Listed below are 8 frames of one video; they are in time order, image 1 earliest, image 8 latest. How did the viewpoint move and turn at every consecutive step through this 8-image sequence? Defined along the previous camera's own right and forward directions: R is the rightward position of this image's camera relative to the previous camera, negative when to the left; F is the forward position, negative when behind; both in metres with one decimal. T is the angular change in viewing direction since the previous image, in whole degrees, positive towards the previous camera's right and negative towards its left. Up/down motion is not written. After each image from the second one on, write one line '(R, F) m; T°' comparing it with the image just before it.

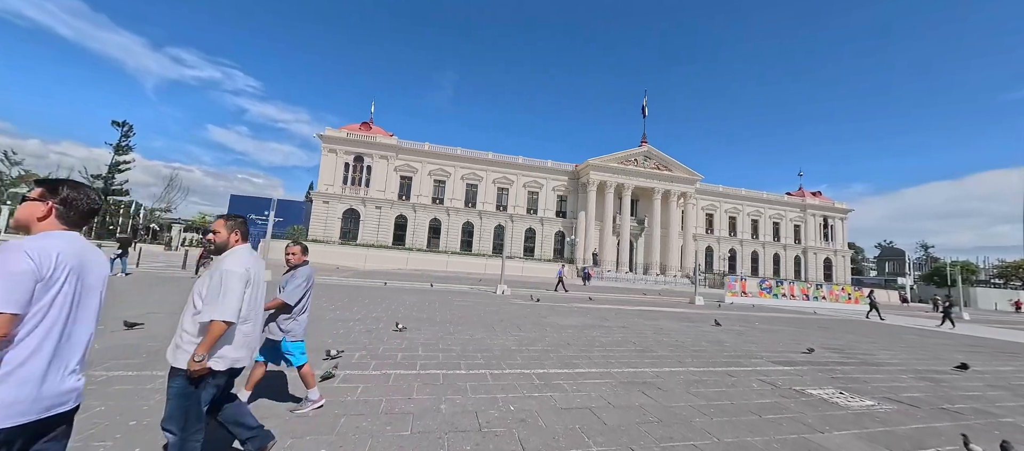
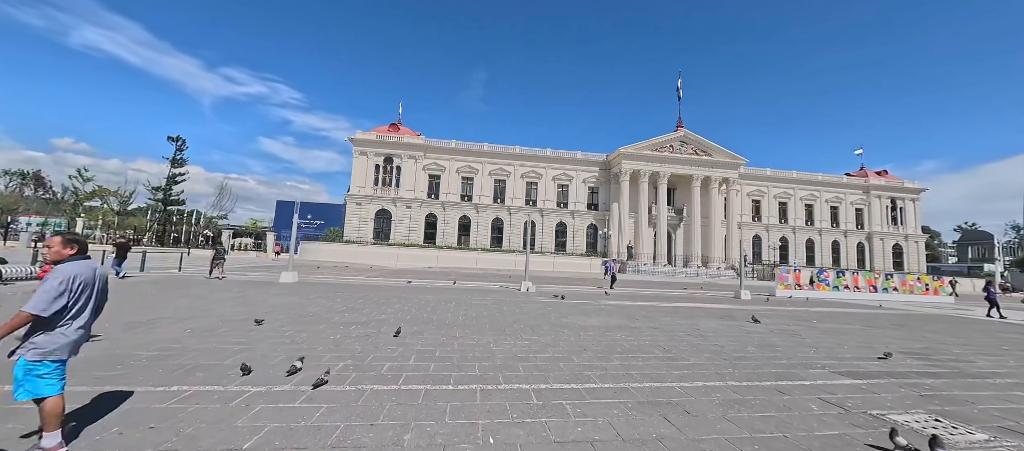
(+0.5, +0.7) m; -6°
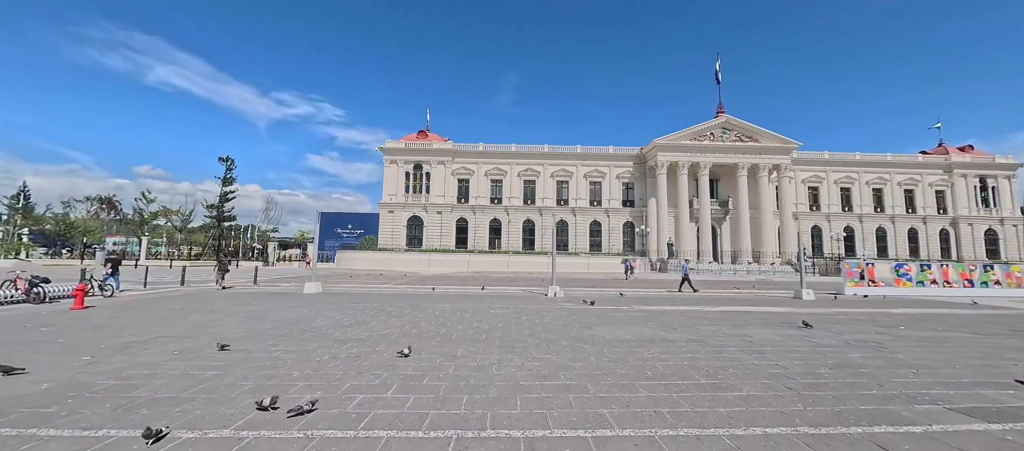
(+0.5, +0.9) m; -6°
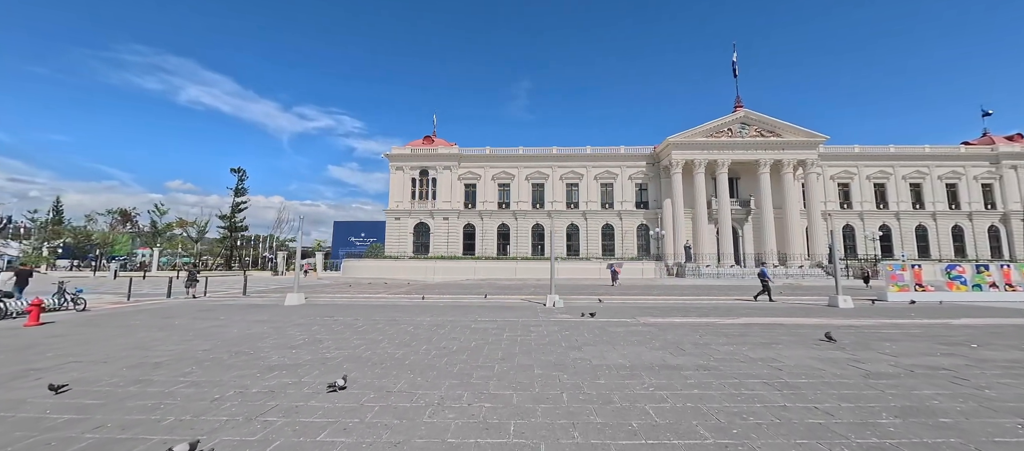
(+0.8, +1.2) m; -3°
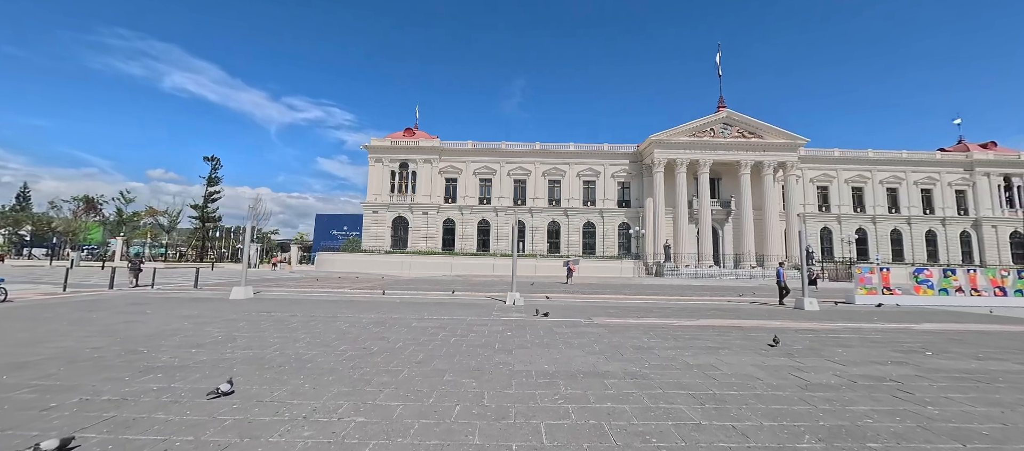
(+1.0, +0.6) m; +2°
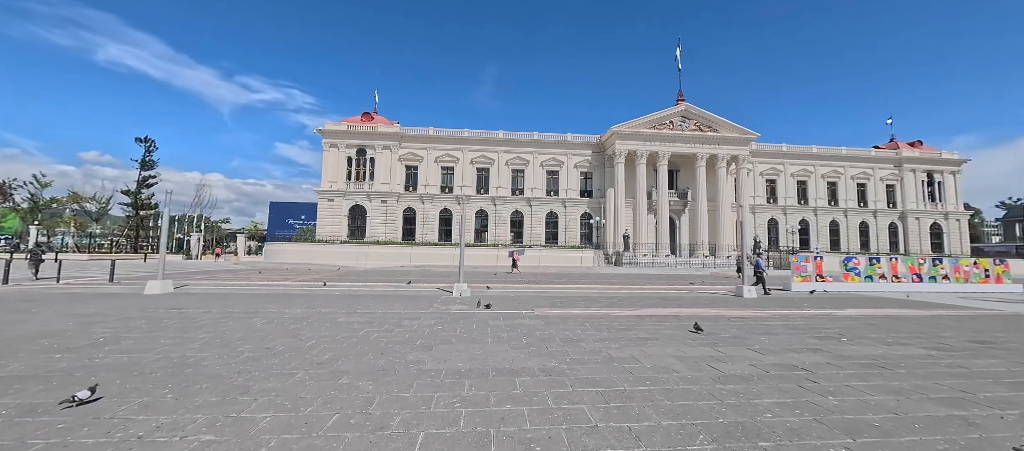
(+0.8, +0.4) m; +5°
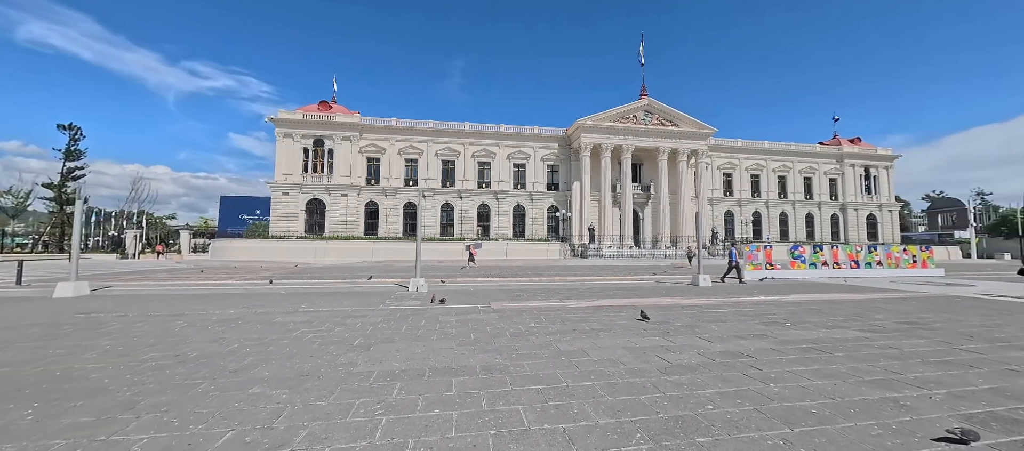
(+0.4, +0.3) m; +5°
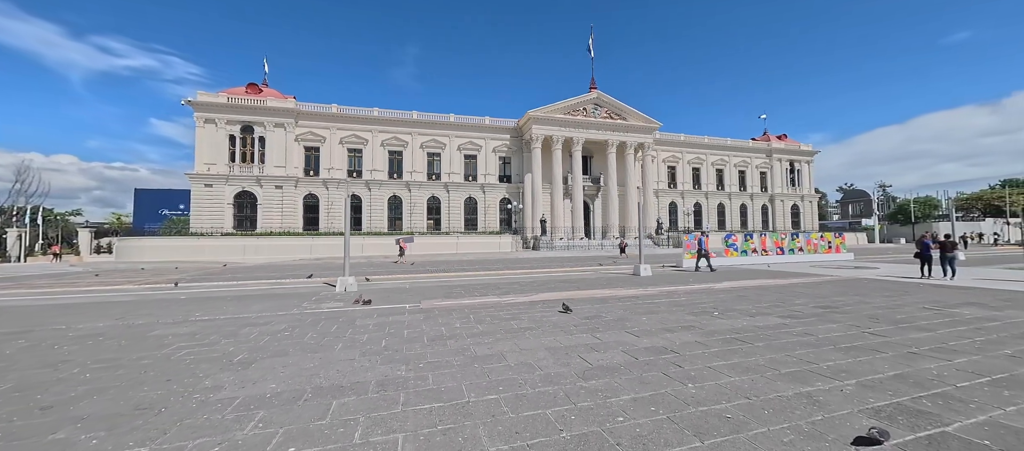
(+0.6, +0.5) m; +7°
